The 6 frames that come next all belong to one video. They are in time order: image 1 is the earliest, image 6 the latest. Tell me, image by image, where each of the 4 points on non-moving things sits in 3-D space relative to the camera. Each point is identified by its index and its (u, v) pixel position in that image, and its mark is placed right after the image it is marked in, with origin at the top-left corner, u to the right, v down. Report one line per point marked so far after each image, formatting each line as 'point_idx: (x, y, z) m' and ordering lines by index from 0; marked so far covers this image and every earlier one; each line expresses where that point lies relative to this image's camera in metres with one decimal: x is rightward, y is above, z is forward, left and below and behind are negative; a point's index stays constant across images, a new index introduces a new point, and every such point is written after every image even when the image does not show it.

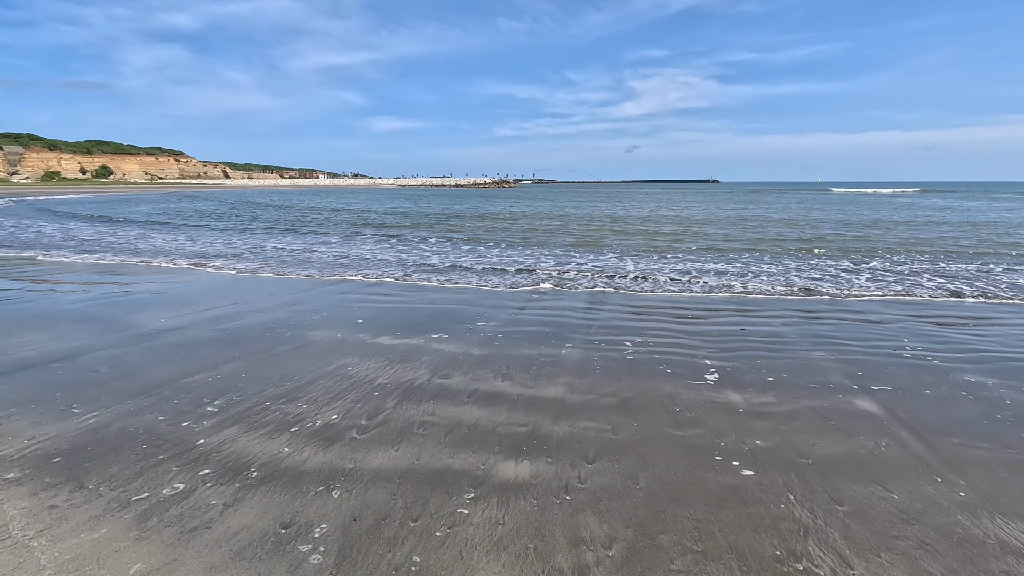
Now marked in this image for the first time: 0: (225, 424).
0: (-1.9, -0.9, +3.5) m
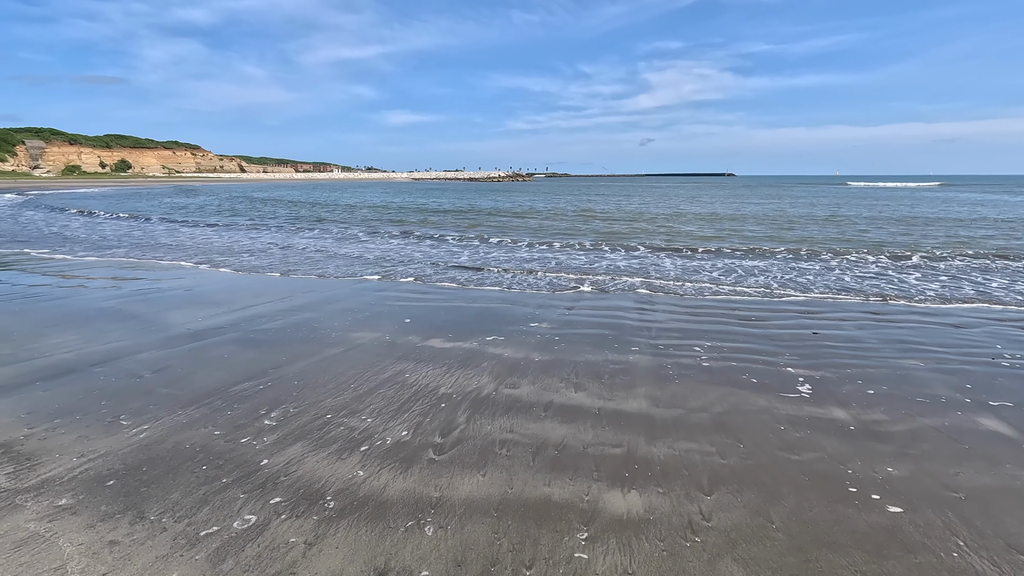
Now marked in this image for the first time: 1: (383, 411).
0: (-1.3, -0.9, +3.2) m
1: (-0.9, -0.8, +3.6) m
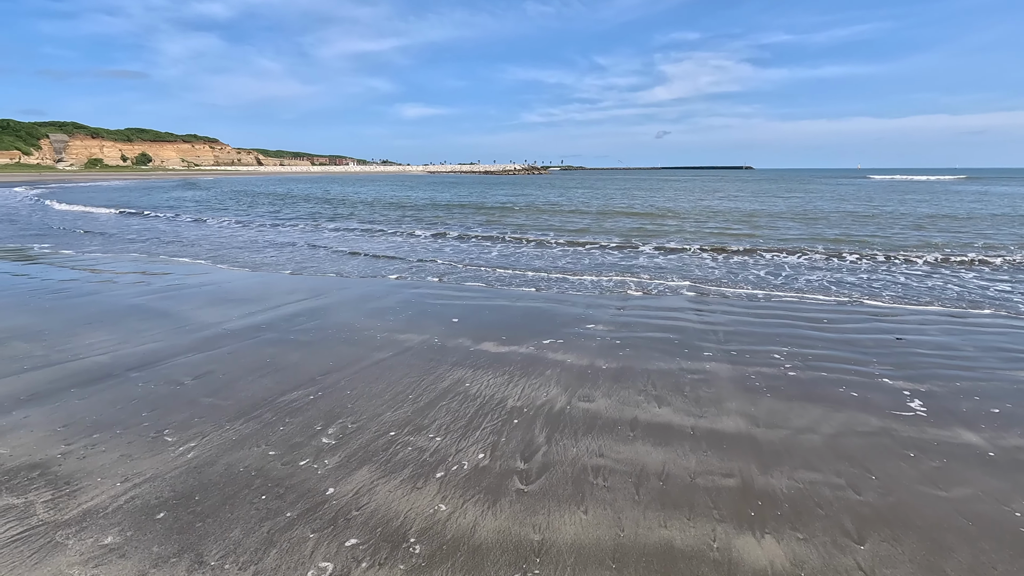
0: (-0.8, -0.9, +2.8) m
1: (-0.4, -0.8, +3.2) m
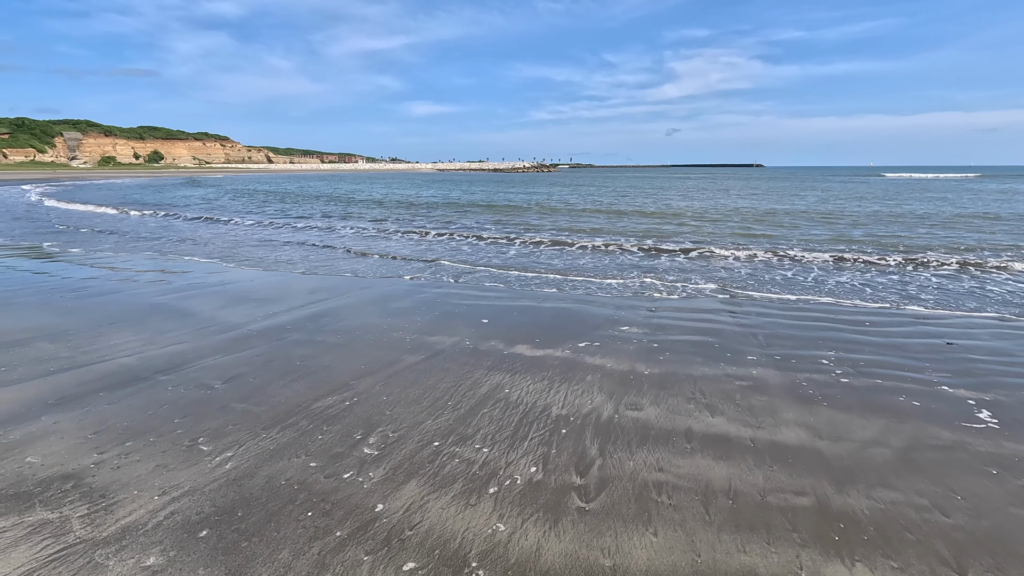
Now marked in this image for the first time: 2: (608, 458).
0: (-0.6, -0.9, +2.7) m
1: (-0.1, -0.9, +3.1) m
2: (+0.5, -0.9, +2.9) m
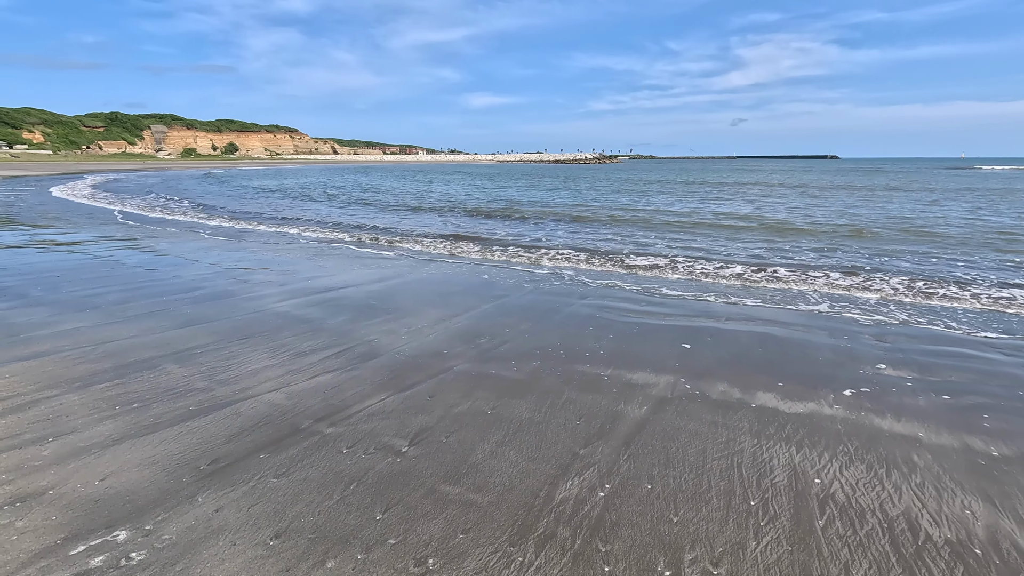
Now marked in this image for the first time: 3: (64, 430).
0: (+0.9, -1.2, +1.5) m
1: (+1.4, -1.1, +1.9) m
2: (+1.9, -1.2, +1.6) m
3: (-2.6, -0.8, +3.1) m
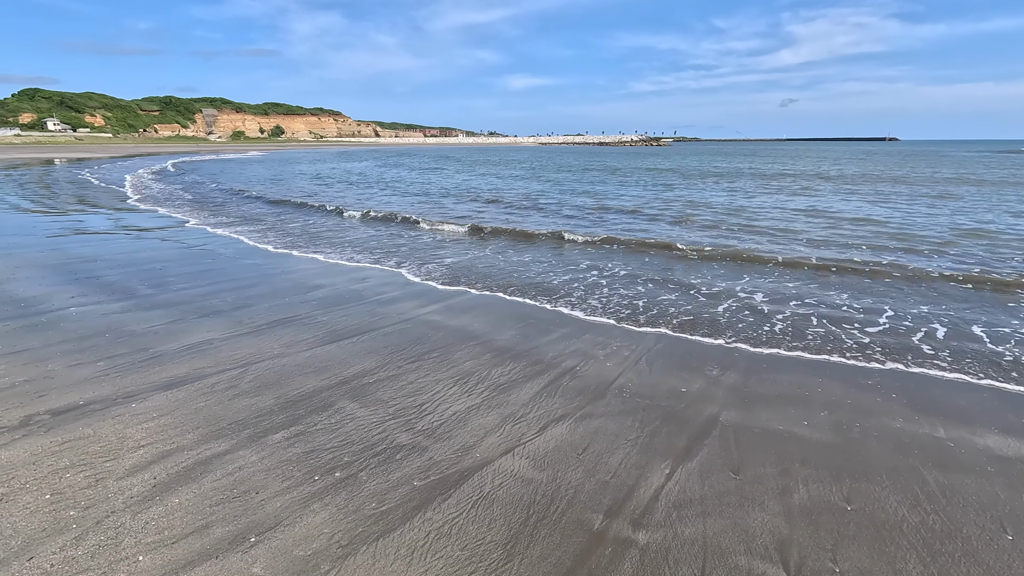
0: (+2.3, -1.4, +0.4) m
1: (+2.8, -1.3, +0.8) m
2: (+3.4, -1.4, +0.4) m
3: (-1.0, -0.9, +2.2) m
